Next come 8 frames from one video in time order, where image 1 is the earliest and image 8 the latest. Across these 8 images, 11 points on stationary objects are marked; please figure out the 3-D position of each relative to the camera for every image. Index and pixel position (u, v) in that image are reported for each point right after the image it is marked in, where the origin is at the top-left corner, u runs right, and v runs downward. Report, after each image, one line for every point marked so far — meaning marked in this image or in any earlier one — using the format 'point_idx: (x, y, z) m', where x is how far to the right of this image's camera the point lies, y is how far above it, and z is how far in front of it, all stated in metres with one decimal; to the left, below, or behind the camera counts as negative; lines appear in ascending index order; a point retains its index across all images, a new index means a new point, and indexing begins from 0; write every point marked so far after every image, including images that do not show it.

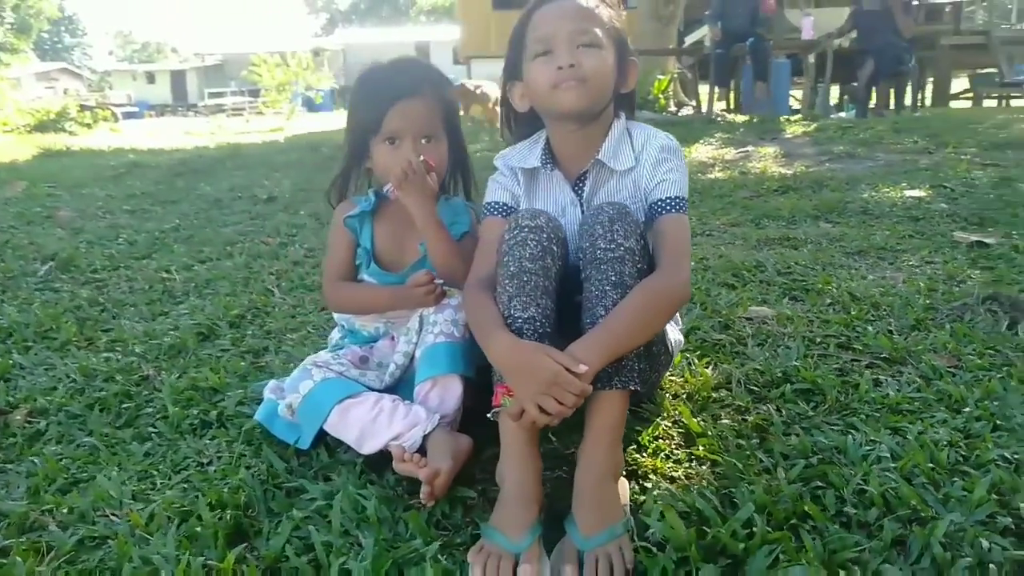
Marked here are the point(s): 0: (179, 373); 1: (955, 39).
0: (-1.1, -0.3, +2.6) m
1: (+8.0, +4.6, +13.9) m
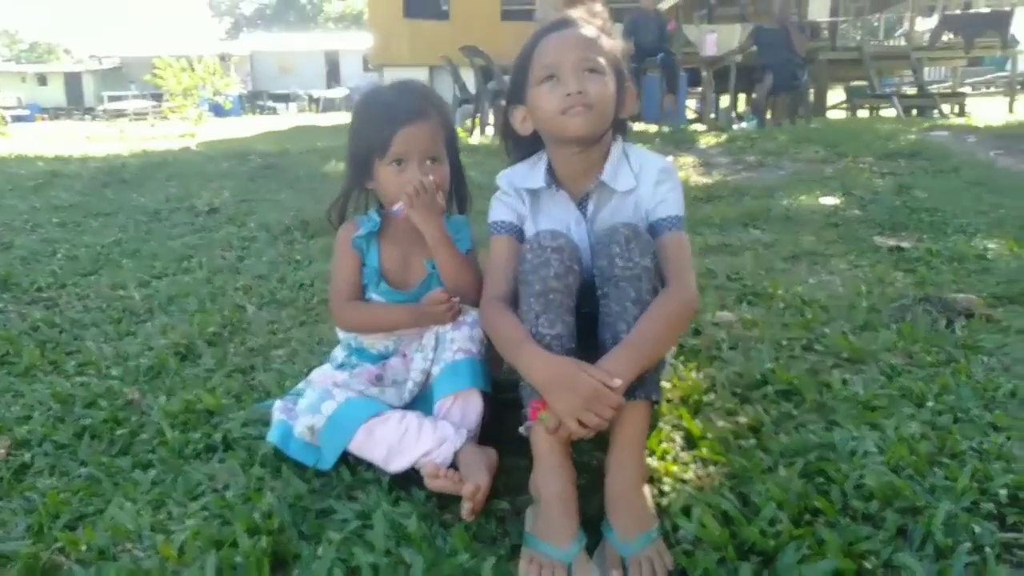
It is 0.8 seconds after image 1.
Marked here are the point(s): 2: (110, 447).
0: (-1.2, -0.4, +2.5) m
1: (+6.3, +4.6, +14.9) m
2: (-1.2, -0.5, +2.3) m
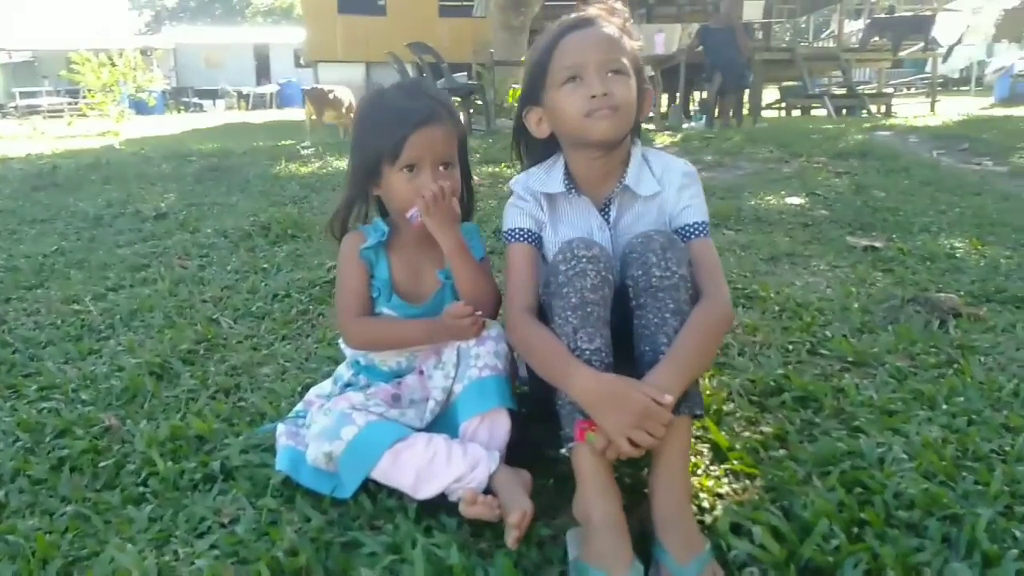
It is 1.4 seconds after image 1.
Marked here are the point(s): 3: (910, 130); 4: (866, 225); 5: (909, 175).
0: (-1.1, -0.4, +2.3) m
1: (+5.3, +4.7, +15.3) m
2: (-1.1, -0.5, +2.1) m
3: (+5.1, +2.0, +9.6) m
4: (+2.2, +0.4, +4.8) m
5: (+3.5, +1.0, +6.7) m
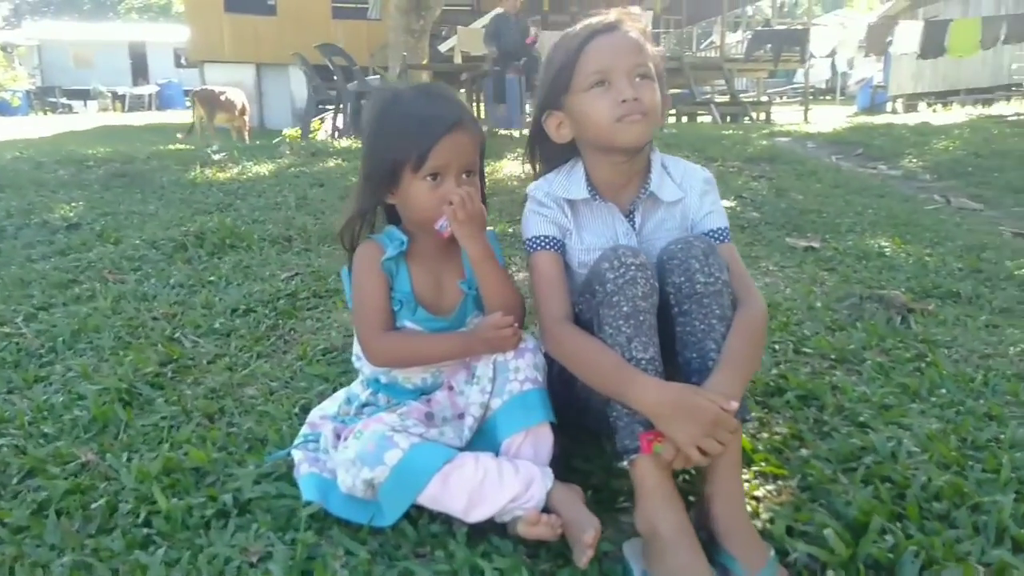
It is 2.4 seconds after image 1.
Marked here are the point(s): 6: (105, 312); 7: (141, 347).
0: (-1.1, -0.5, +2.1) m
1: (+3.3, +4.7, +15.9) m
2: (-1.0, -0.6, +1.8) m
3: (+4.0, +2.1, +10.2) m
4: (+1.9, +0.4, +5.0) m
5: (+2.9, +1.0, +7.1) m
6: (-1.7, -0.1, +3.2) m
7: (-1.4, -0.2, +2.8) m
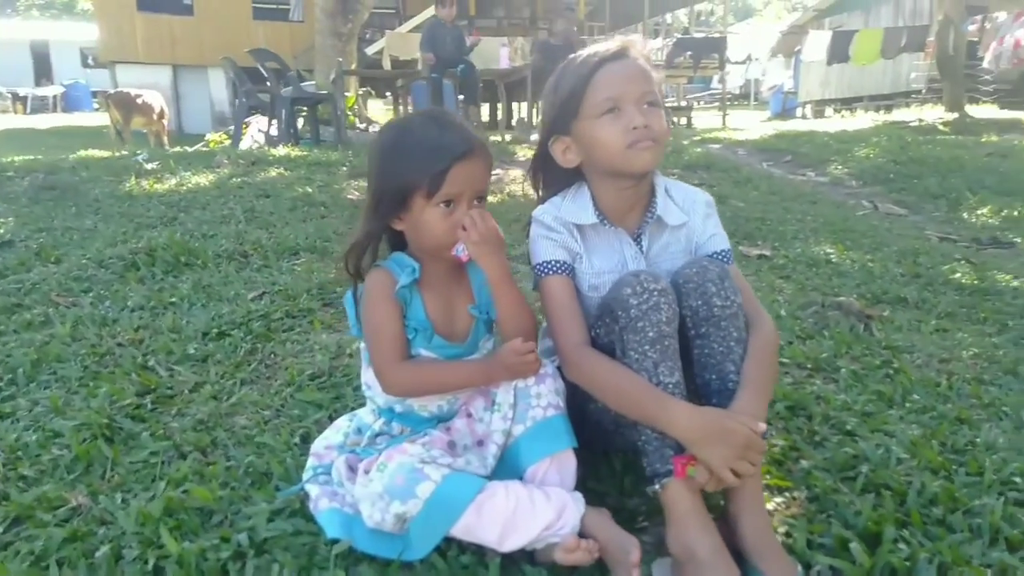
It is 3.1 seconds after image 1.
0: (-1.0, -0.6, +2.0) m
1: (+1.8, +4.6, +16.2) m
2: (-1.0, -0.7, +1.7) m
3: (+3.1, +2.0, +10.6) m
4: (+1.6, +0.4, +5.2) m
5: (+2.4, +1.0, +7.4) m
6: (-1.8, -0.2, +3.0) m
7: (-1.4, -0.3, +2.7) m
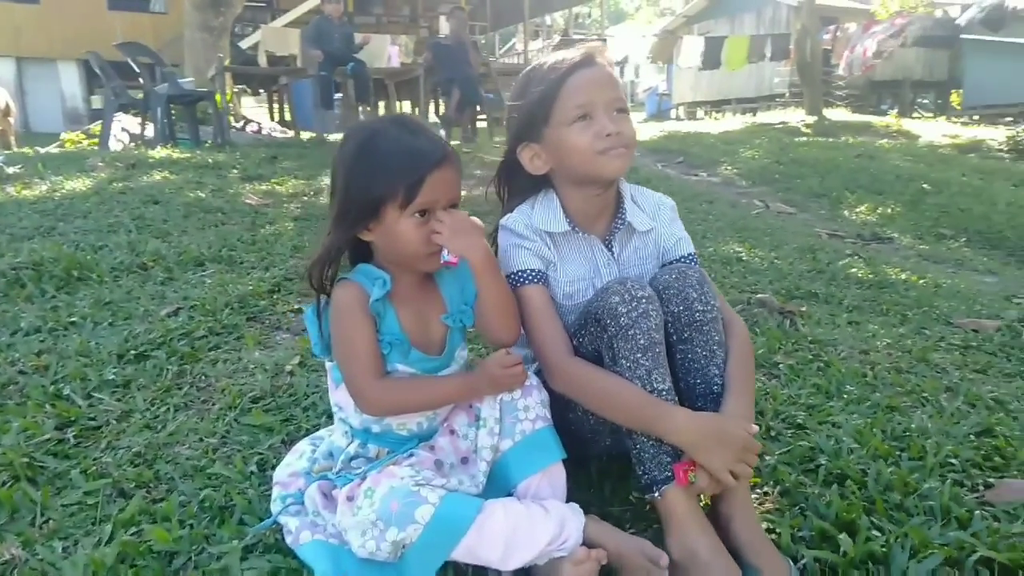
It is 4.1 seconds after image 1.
0: (-1.1, -0.6, +1.8) m
1: (-0.5, +4.6, +16.2) m
2: (-1.0, -0.7, +1.5) m
3: (+1.7, +2.1, +10.9) m
4: (+1.0, +0.4, +5.3) m
5: (+1.4, +1.0, +7.6) m
6: (-2.0, -0.3, +2.7) m
7: (-1.5, -0.4, +2.4) m
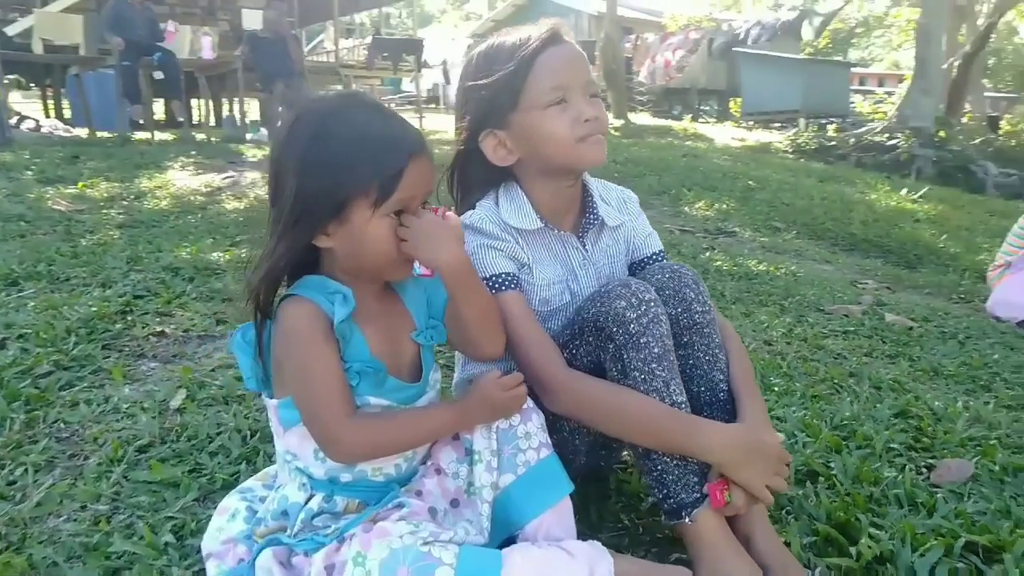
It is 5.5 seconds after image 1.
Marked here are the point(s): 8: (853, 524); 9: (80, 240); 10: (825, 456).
0: (-1.0, -0.7, +1.3) m
1: (-4.2, +4.5, +15.4) m
2: (-0.8, -0.8, +1.1) m
3: (-0.7, +2.1, +10.8) m
4: (+0.1, +0.4, +5.2) m
5: (-0.1, +1.0, +7.5) m
6: (-2.1, -0.4, +1.9) m
7: (-1.6, -0.5, +1.8) m
8: (+0.8, -0.6, +1.9) m
9: (-2.5, +0.3, +4.4) m
10: (+0.9, -0.5, +2.3) m
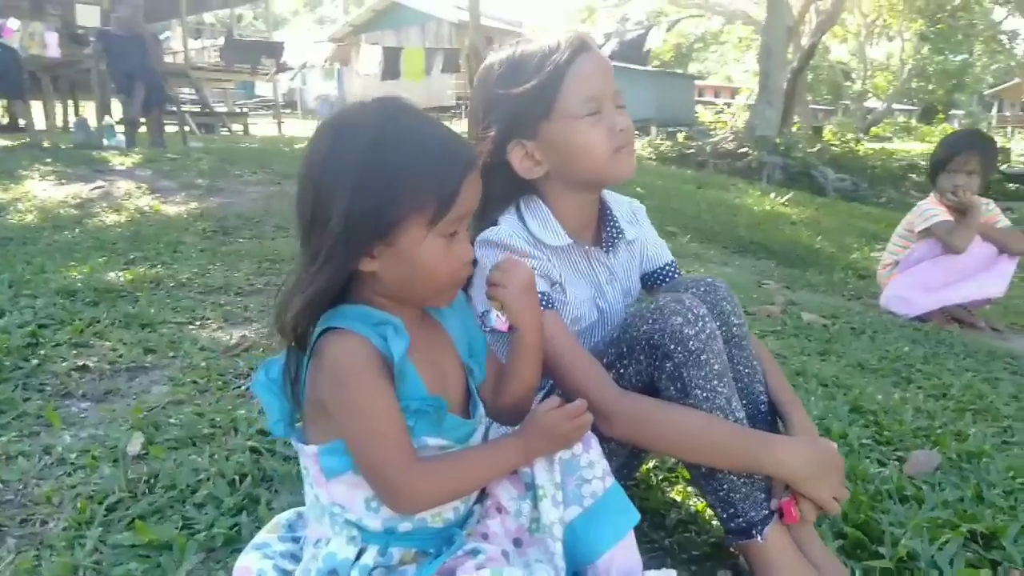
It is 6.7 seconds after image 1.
0: (-0.8, -0.7, +1.0) m
1: (-6.6, +4.1, +14.3) m
2: (-0.6, -0.8, +0.8) m
3: (-2.3, +1.9, +10.4) m
4: (-0.4, +0.3, +5.1) m
5: (-1.1, +0.9, +7.3) m
6: (-2.0, -0.5, +1.4) m
7: (-1.5, -0.6, +1.4) m
8: (+0.9, -0.6, +1.9) m
9: (-2.9, +0.1, +3.8) m
10: (+0.9, -0.5, +2.3) m
